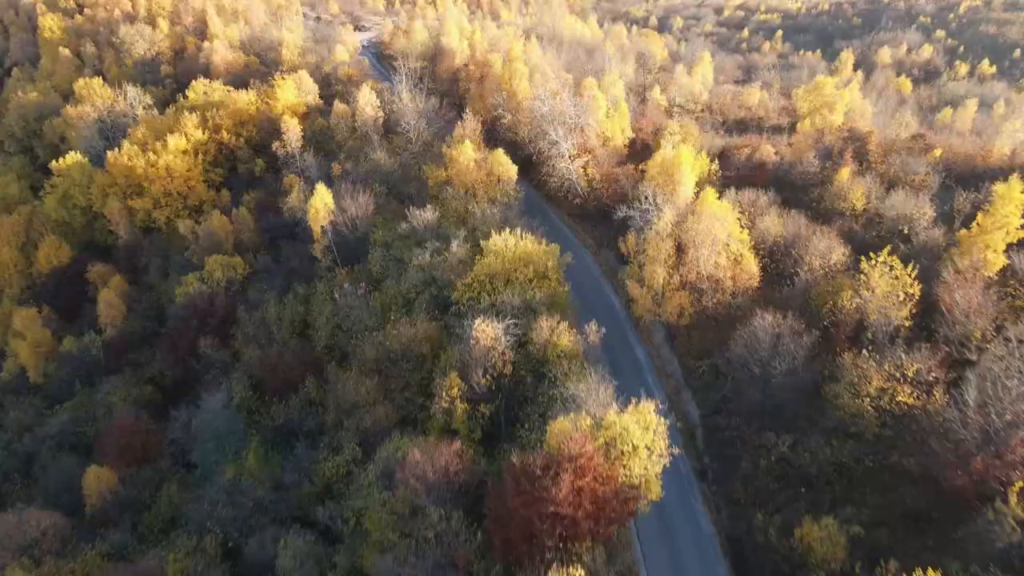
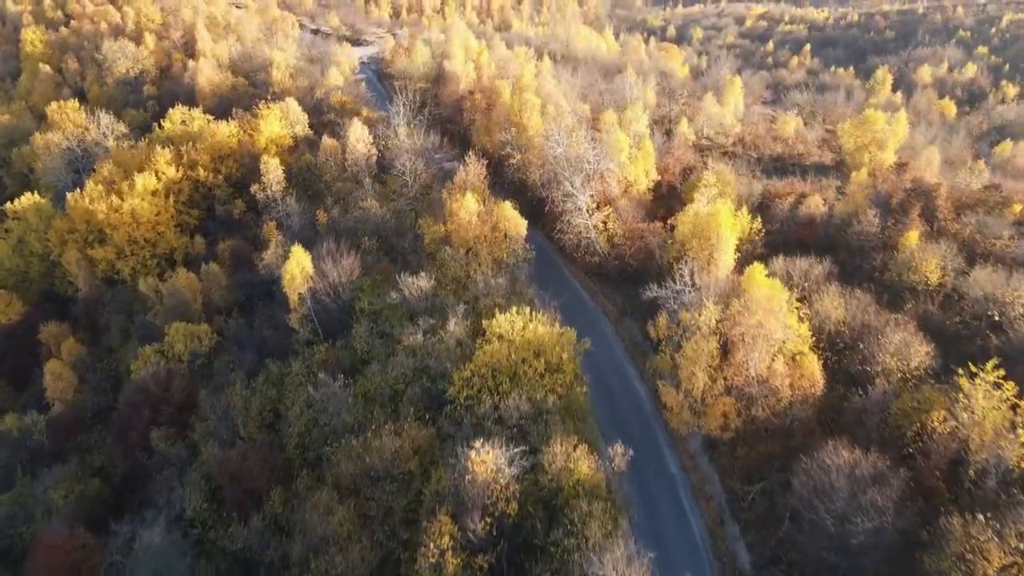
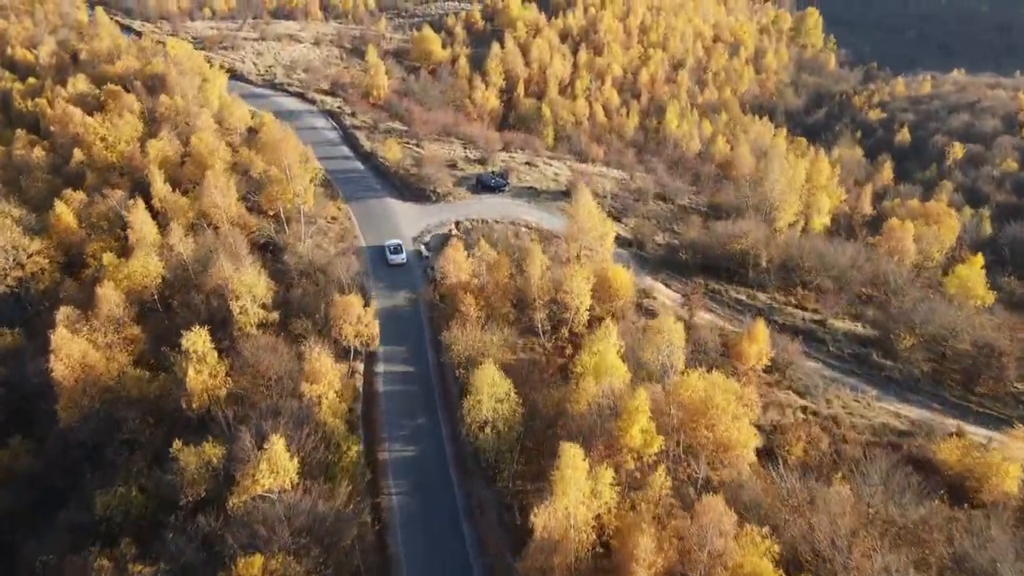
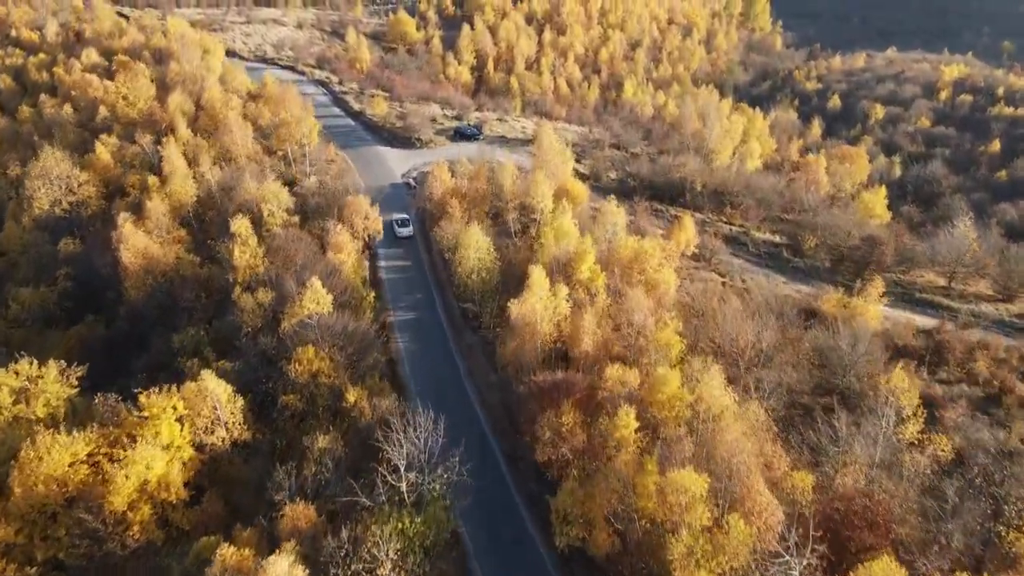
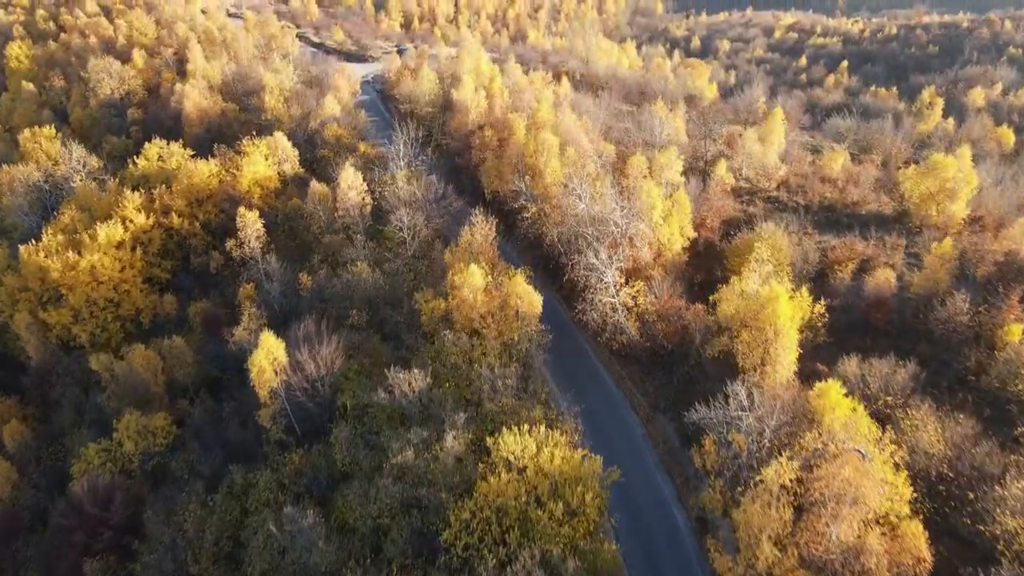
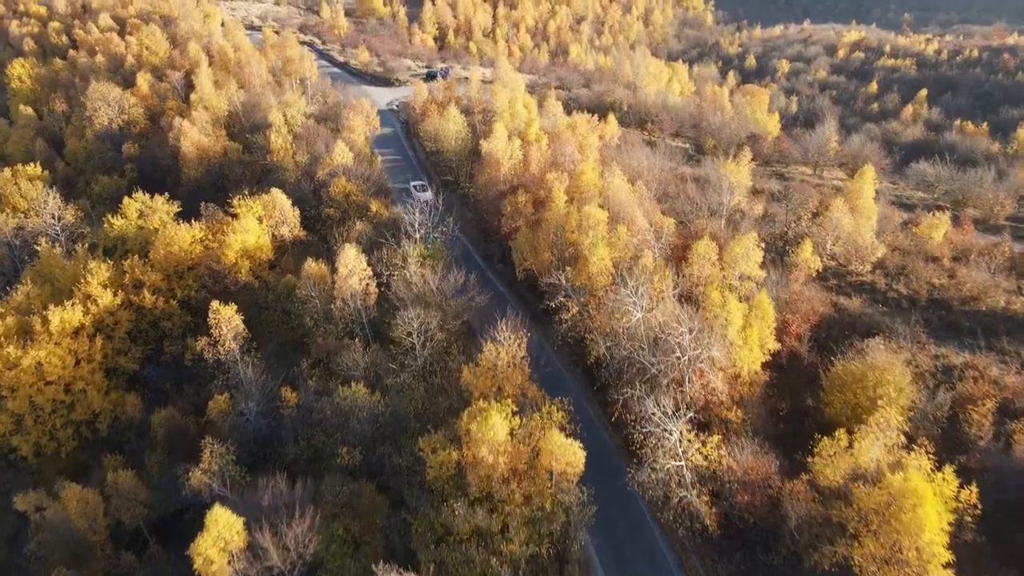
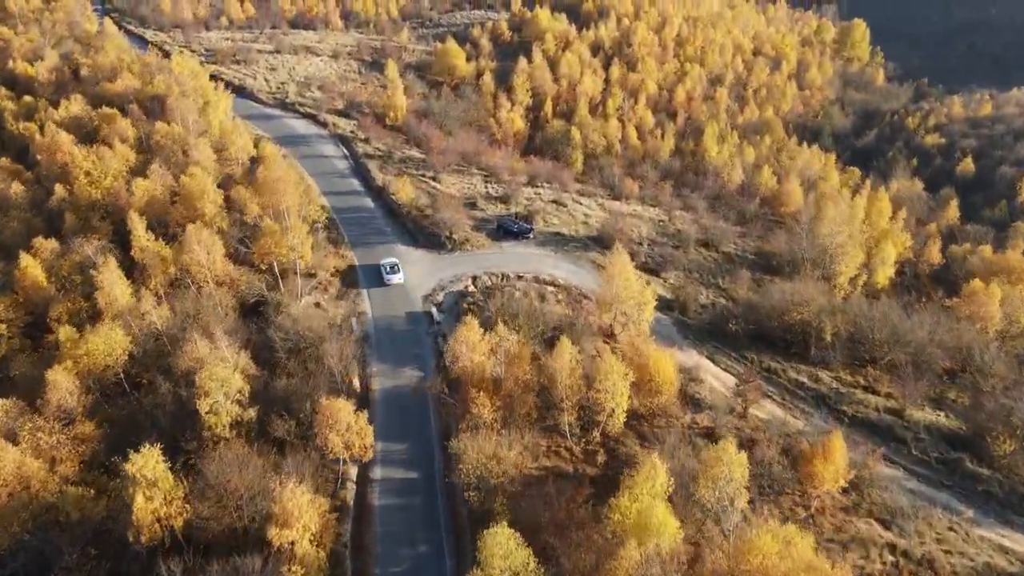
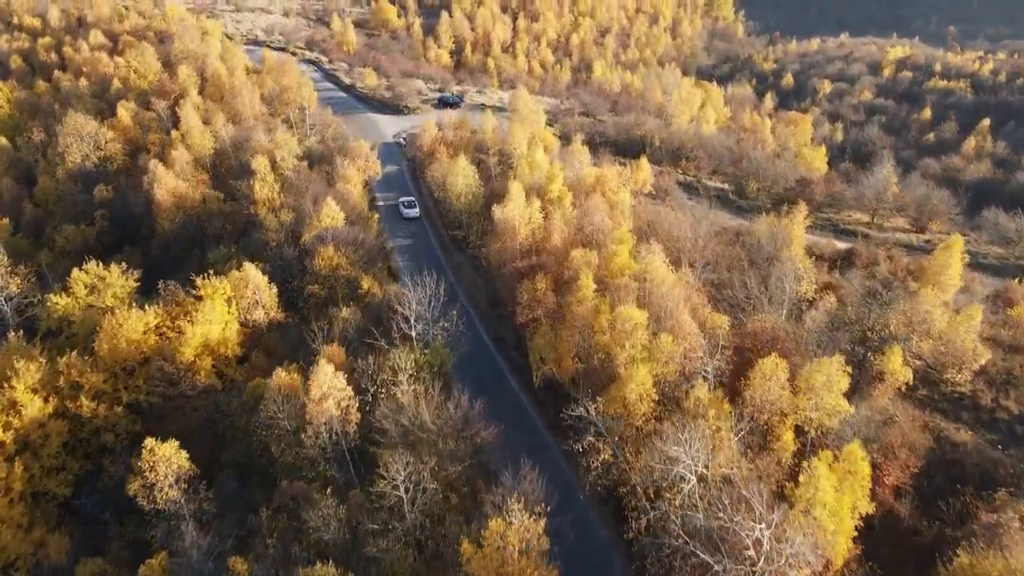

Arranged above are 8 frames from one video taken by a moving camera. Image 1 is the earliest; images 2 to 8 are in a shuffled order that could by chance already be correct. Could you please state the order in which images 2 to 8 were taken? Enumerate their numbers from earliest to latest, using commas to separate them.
2, 5, 6, 8, 4, 3, 7
